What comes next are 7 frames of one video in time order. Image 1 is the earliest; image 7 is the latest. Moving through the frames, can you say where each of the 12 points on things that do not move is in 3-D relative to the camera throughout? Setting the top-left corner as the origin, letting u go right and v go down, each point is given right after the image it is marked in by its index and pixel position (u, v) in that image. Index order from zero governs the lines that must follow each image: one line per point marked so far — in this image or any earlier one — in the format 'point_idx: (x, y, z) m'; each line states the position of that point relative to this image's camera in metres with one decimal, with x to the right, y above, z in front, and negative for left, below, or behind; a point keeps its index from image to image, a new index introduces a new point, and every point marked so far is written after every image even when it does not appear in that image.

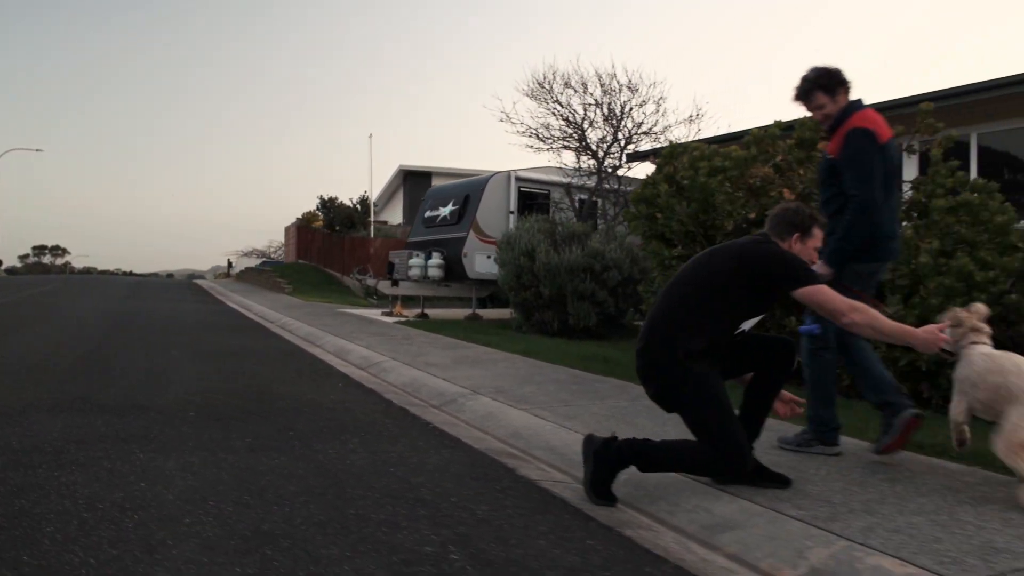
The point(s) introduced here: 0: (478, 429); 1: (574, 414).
0: (-0.2, -0.7, +5.1) m
1: (+0.3, -0.7, +5.2) m
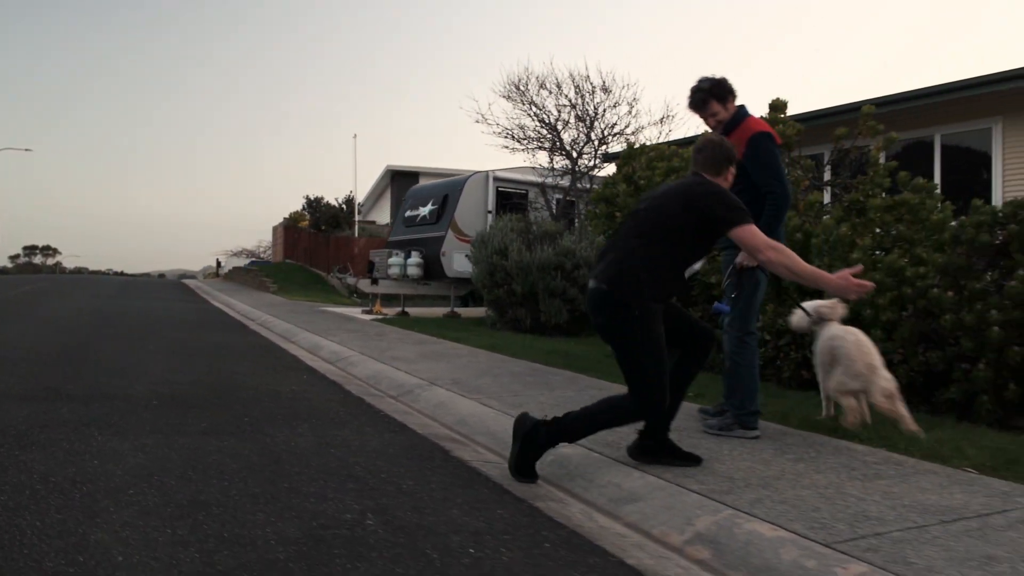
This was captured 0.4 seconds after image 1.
0: (-0.5, -0.7, +5.3) m
1: (0.0, -0.6, +5.5) m
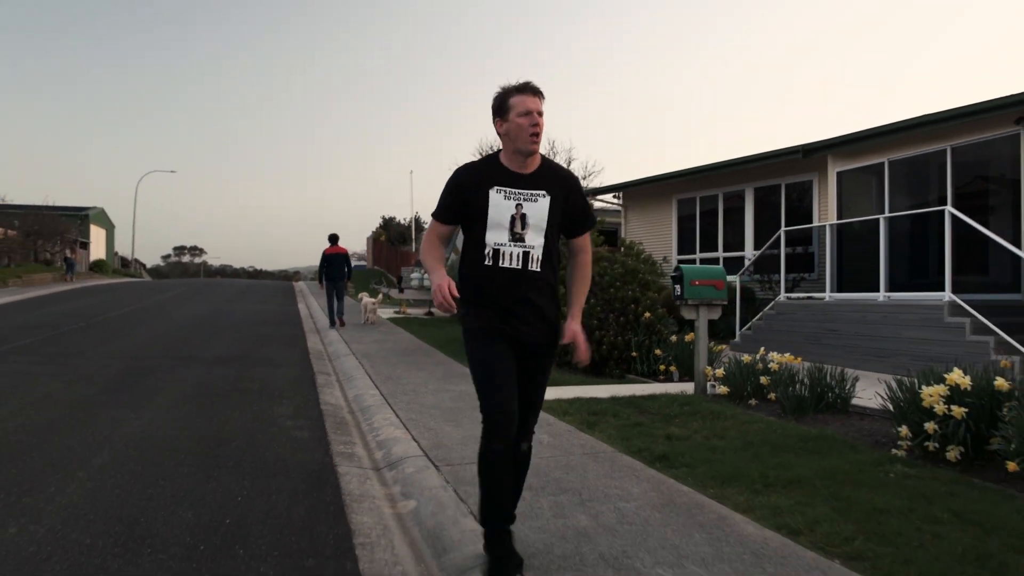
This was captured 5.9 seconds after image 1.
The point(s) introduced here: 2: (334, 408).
0: (-2.2, -1.0, +11.8) m
1: (-1.7, -0.9, +11.9) m
2: (-1.6, -1.1, +8.6) m
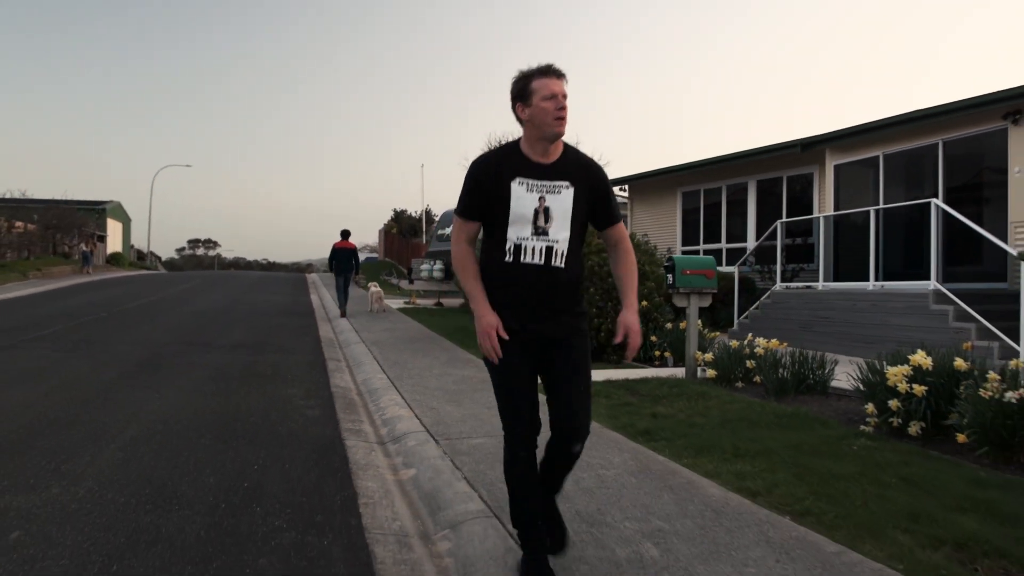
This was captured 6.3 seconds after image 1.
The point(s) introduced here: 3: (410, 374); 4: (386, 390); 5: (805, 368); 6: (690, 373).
0: (-2.2, -0.9, +12.4) m
1: (-1.7, -0.8, +12.4) m
2: (-1.6, -1.0, +9.1) m
3: (-1.1, -0.9, +9.9) m
4: (-1.2, -0.9, +8.8) m
5: (+2.6, -0.7, +8.4) m
6: (+1.8, -0.8, +9.5) m
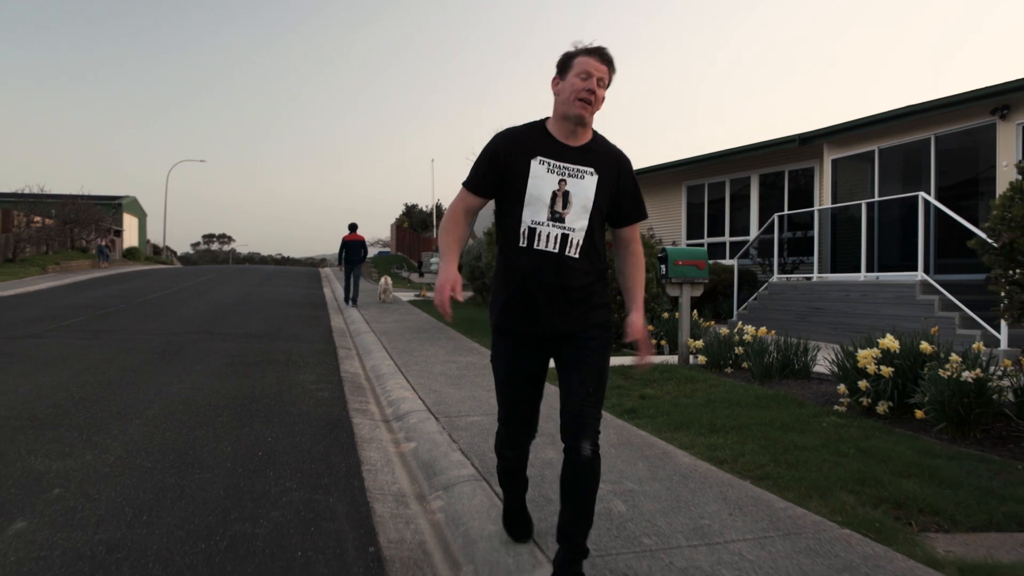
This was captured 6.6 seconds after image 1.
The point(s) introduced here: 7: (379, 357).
0: (-2.2, -0.7, +12.9) m
1: (-1.6, -0.7, +12.9) m
2: (-1.6, -0.9, +9.6) m
3: (-1.1, -0.8, +10.4) m
4: (-1.2, -0.8, +9.3) m
5: (+2.6, -0.6, +8.9) m
6: (+1.8, -0.7, +10.0) m
7: (-1.5, -0.8, +10.9) m
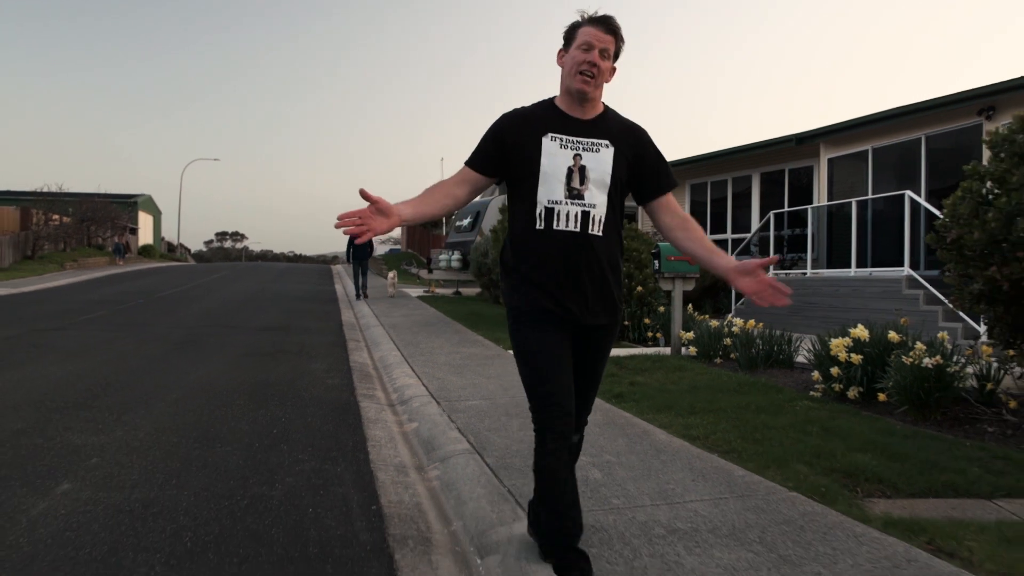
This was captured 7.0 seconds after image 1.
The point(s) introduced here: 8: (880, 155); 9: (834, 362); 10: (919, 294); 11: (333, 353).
0: (-2.1, -0.7, +13.4) m
1: (-1.6, -0.6, +13.5) m
2: (-1.6, -0.8, +10.1) m
3: (-1.0, -0.7, +10.9) m
4: (-1.2, -0.8, +9.8) m
5: (+2.6, -0.6, +9.4) m
6: (+1.8, -0.7, +10.5) m
7: (-1.5, -0.7, +11.4) m
8: (+6.4, +2.3, +16.5) m
9: (+2.5, -0.6, +7.5) m
10: (+5.0, -0.1, +11.6) m
11: (-2.0, -0.7, +10.9) m
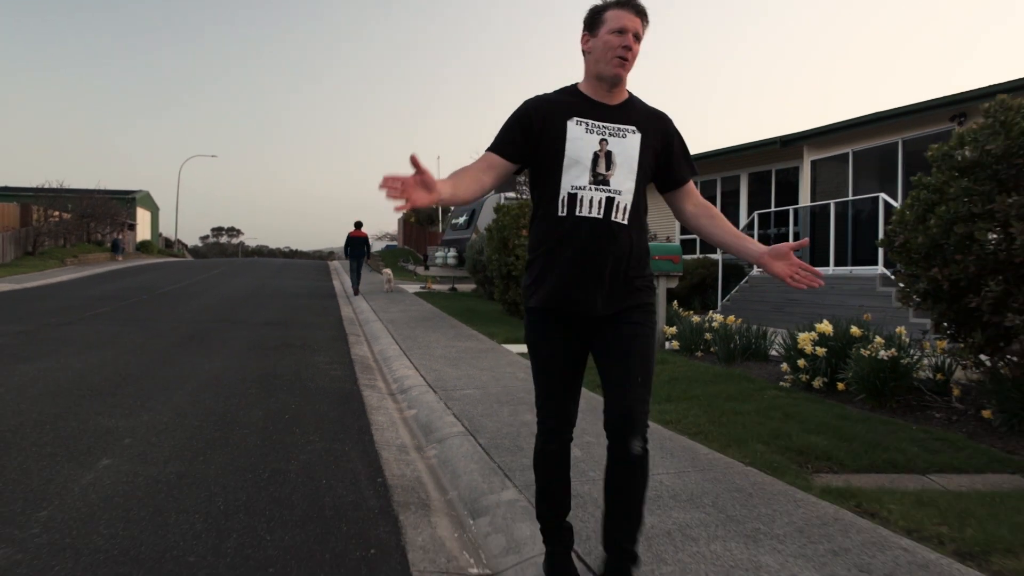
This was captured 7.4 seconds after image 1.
0: (-2.2, -0.6, +14.0) m
1: (-1.7, -0.5, +14.1) m
2: (-1.7, -0.8, +10.7) m
3: (-1.1, -0.7, +11.5) m
4: (-1.3, -0.8, +10.4) m
5: (+2.5, -0.5, +10.0) m
6: (+1.7, -0.7, +11.1) m
7: (-1.6, -0.7, +12.0) m
8: (+6.3, +2.4, +17.1) m
9: (+2.5, -0.6, +8.1) m
10: (+4.9, 0.0, +12.3) m
11: (-2.1, -0.7, +11.4) m
